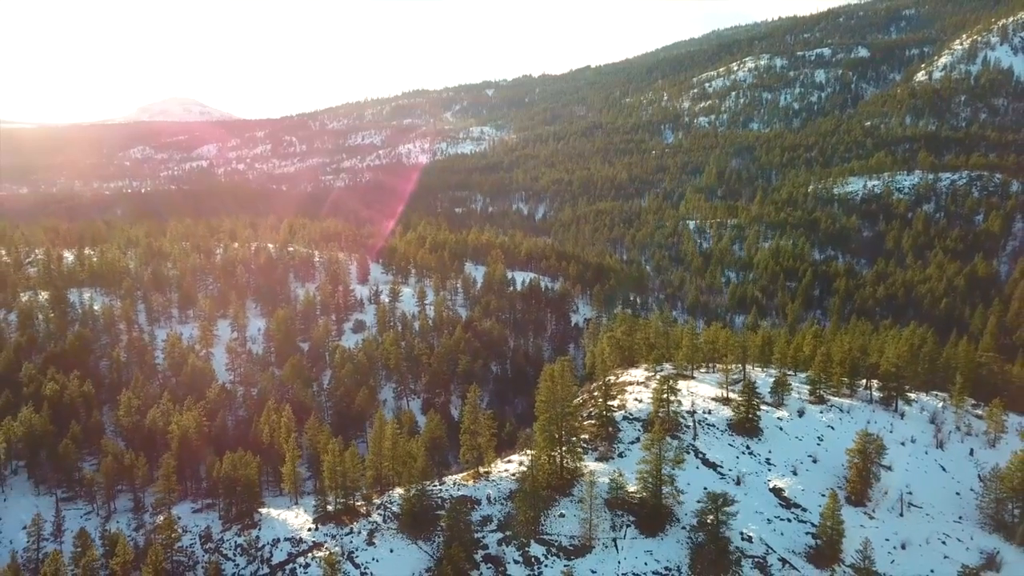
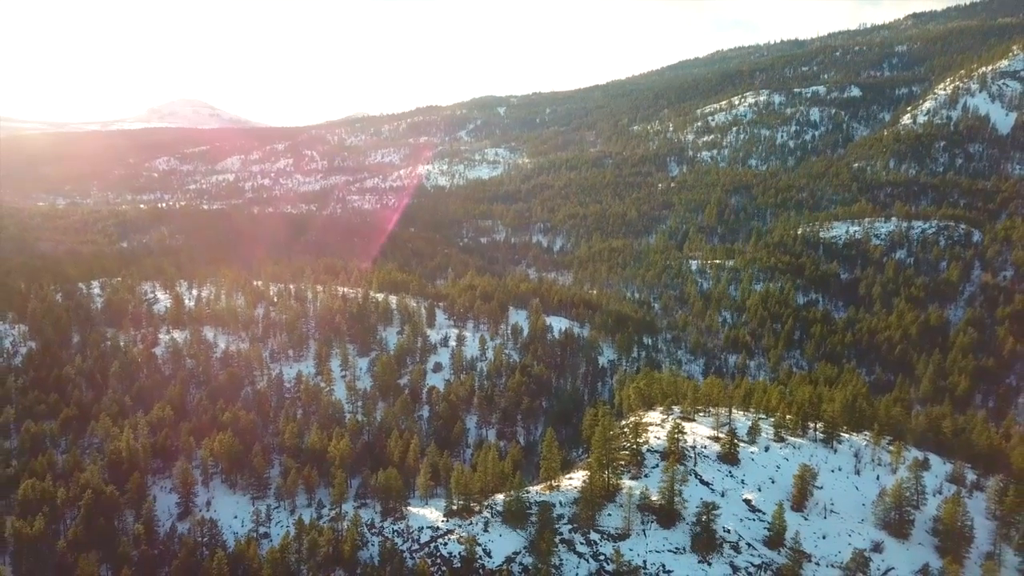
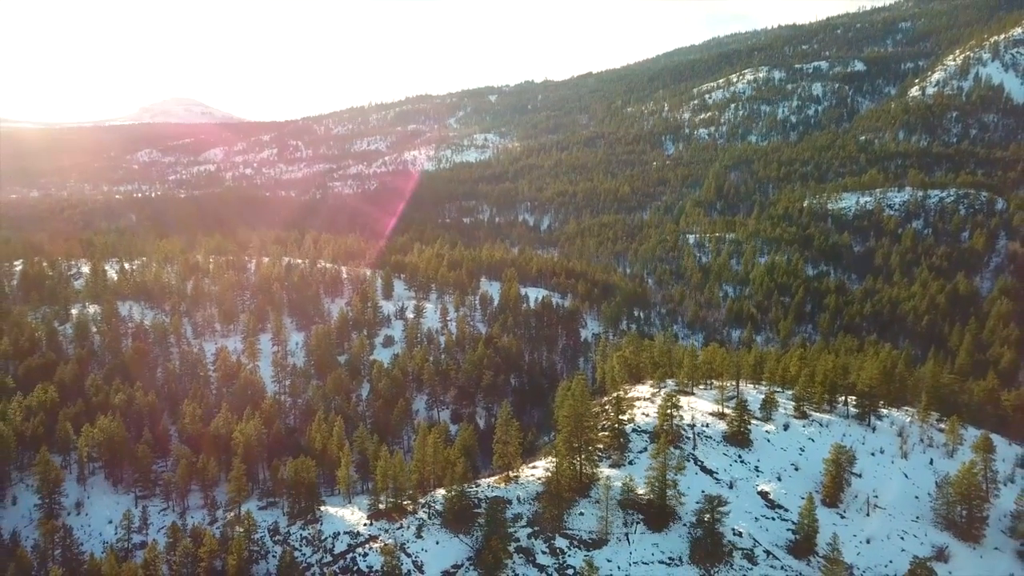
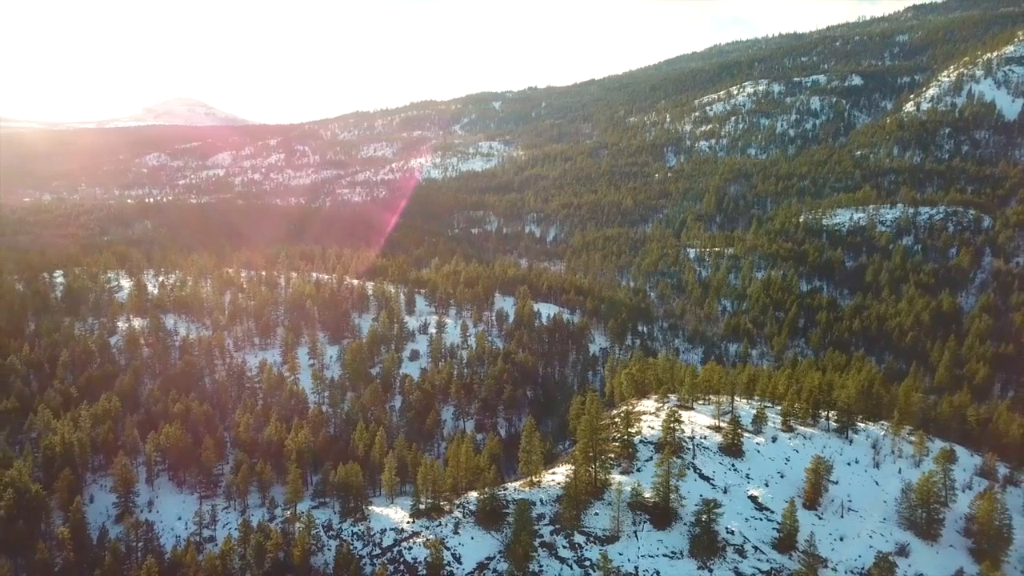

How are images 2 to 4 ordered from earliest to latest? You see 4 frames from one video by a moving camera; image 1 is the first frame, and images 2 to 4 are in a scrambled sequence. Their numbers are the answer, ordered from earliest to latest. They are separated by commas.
3, 4, 2
